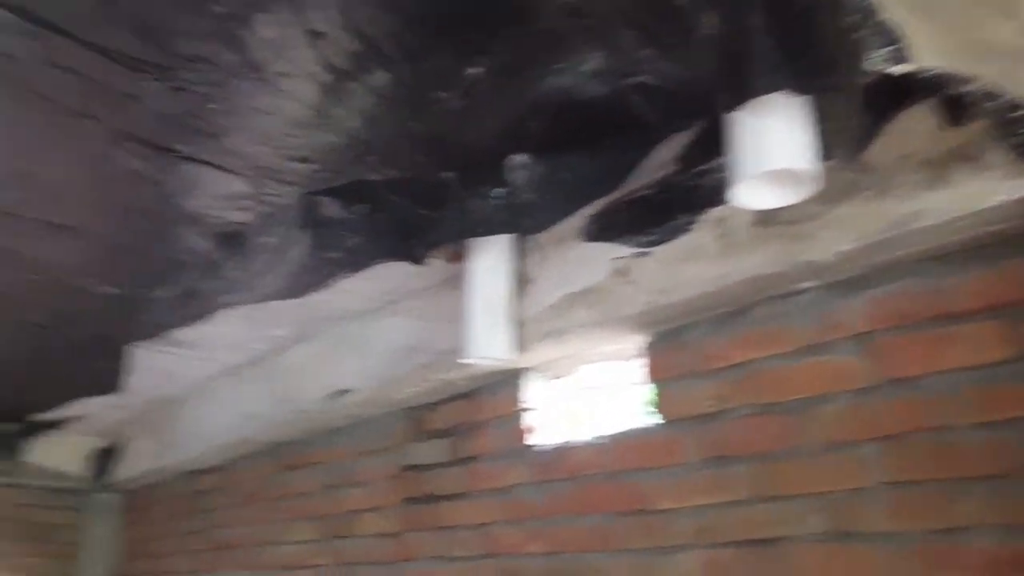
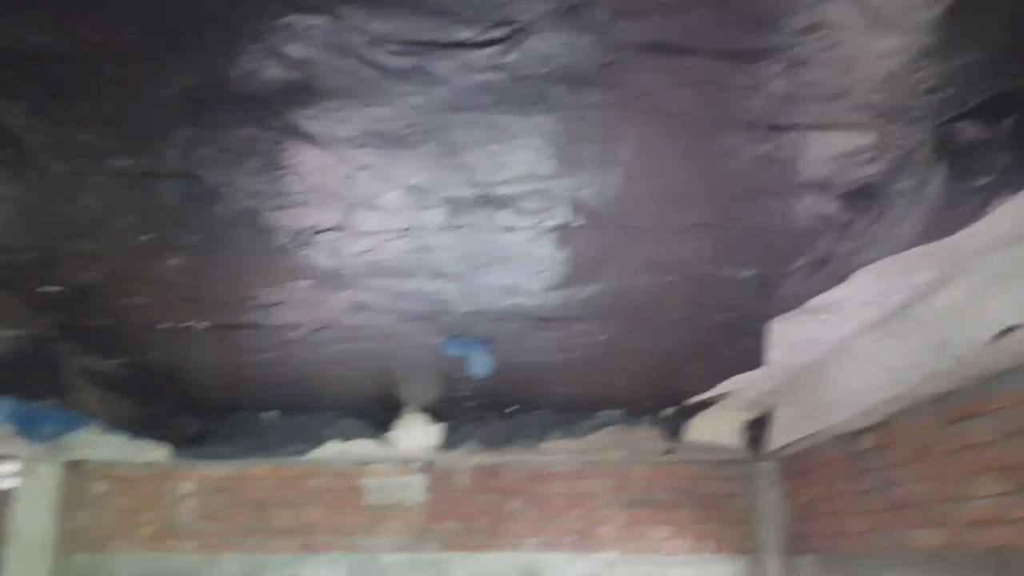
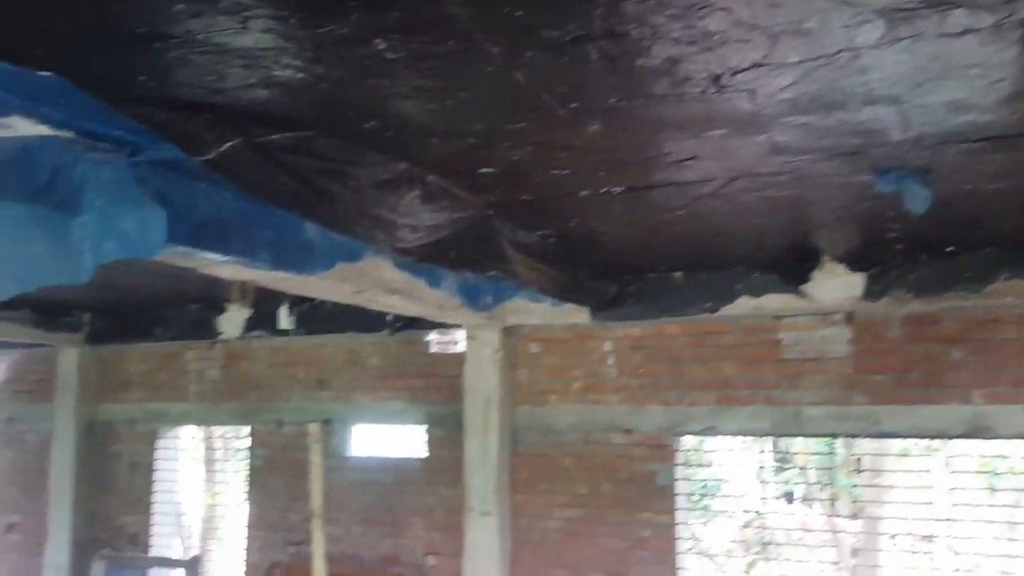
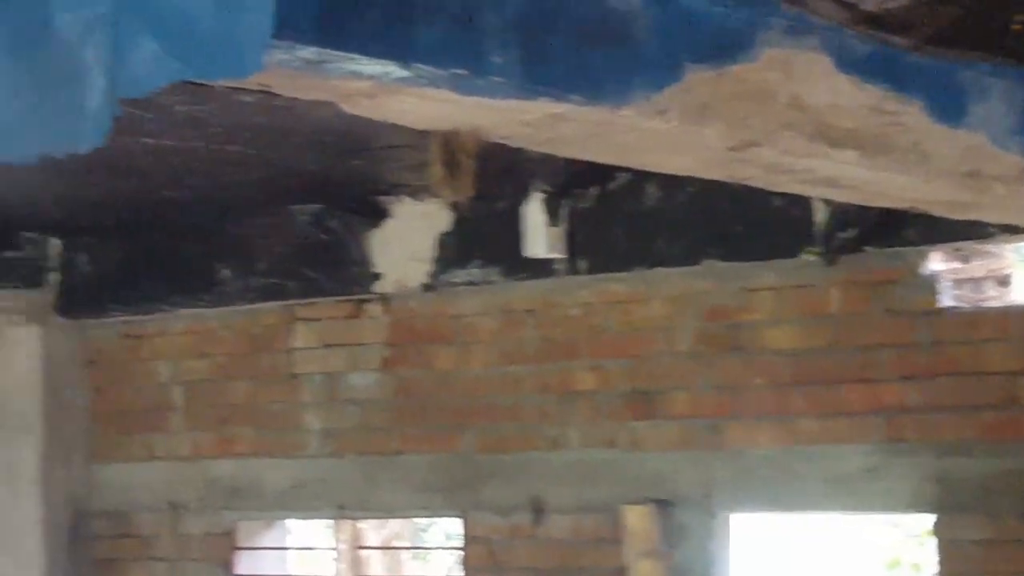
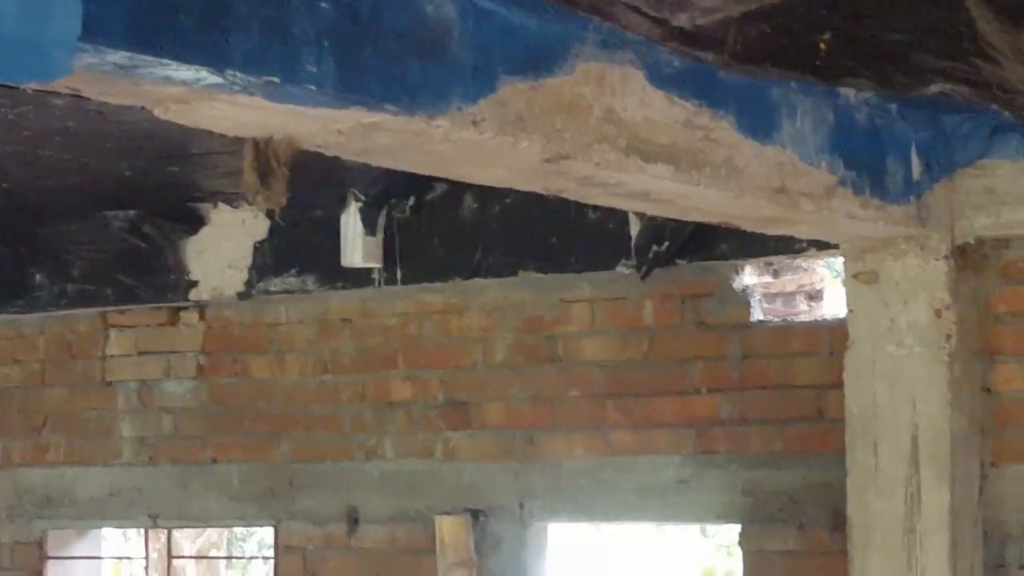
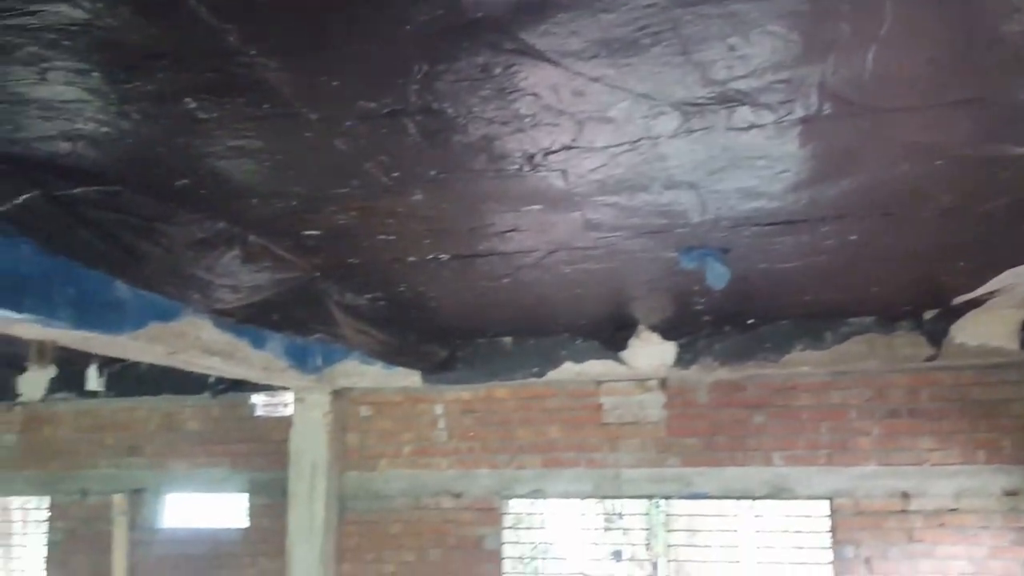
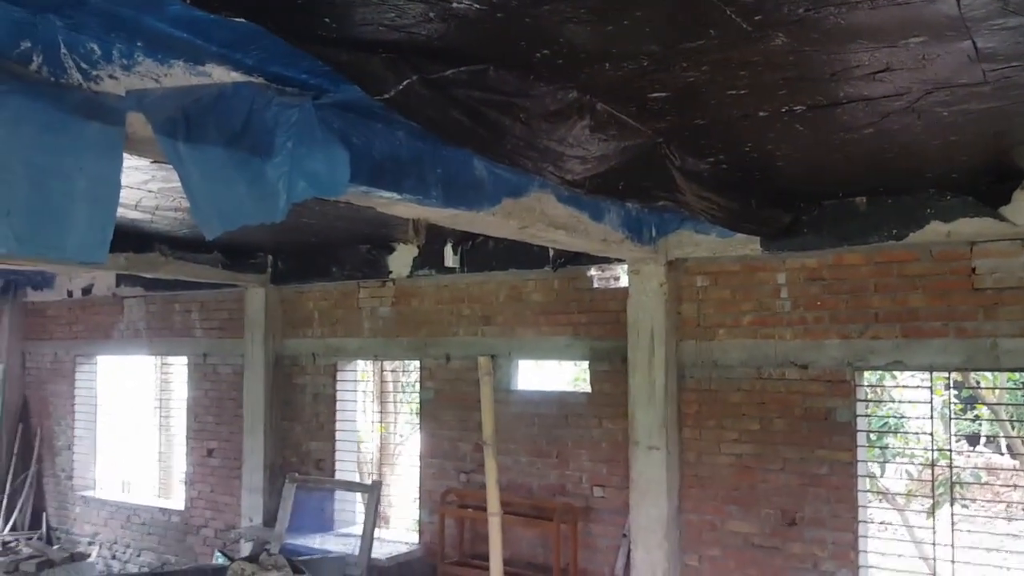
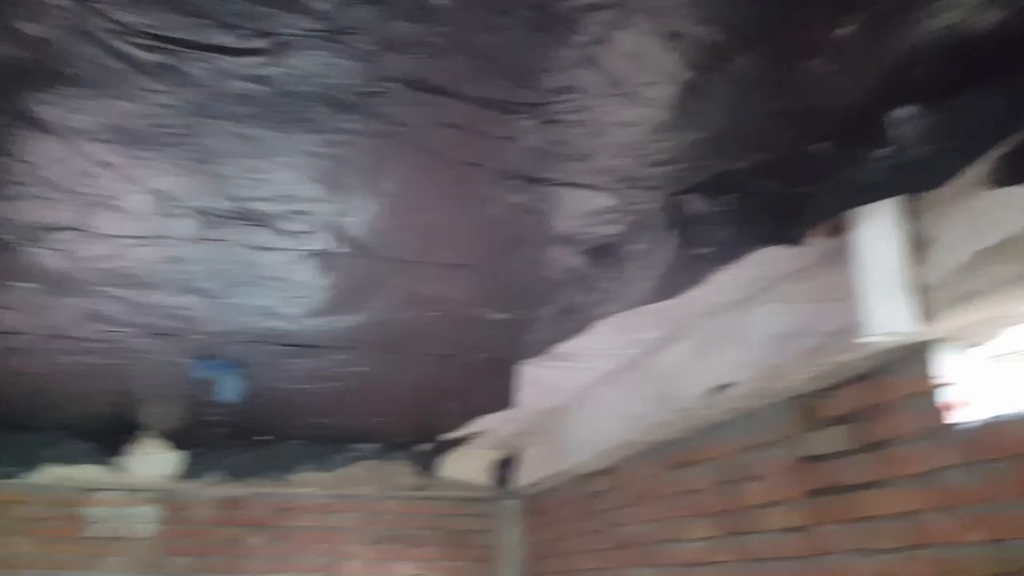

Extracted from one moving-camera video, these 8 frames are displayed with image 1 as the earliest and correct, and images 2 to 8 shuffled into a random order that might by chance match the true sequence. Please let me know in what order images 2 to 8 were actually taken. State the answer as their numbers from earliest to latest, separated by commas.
8, 2, 6, 3, 7, 5, 4
